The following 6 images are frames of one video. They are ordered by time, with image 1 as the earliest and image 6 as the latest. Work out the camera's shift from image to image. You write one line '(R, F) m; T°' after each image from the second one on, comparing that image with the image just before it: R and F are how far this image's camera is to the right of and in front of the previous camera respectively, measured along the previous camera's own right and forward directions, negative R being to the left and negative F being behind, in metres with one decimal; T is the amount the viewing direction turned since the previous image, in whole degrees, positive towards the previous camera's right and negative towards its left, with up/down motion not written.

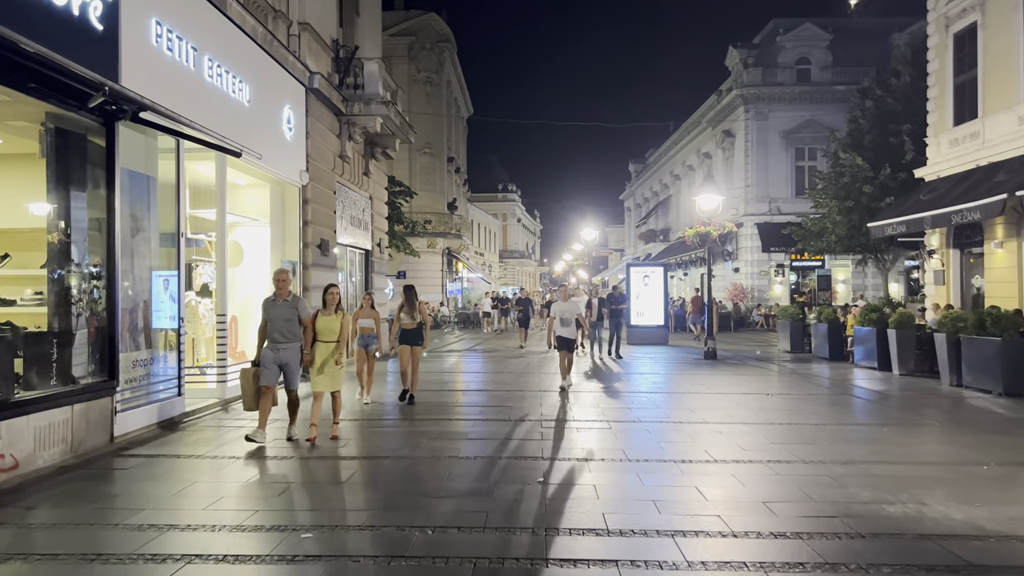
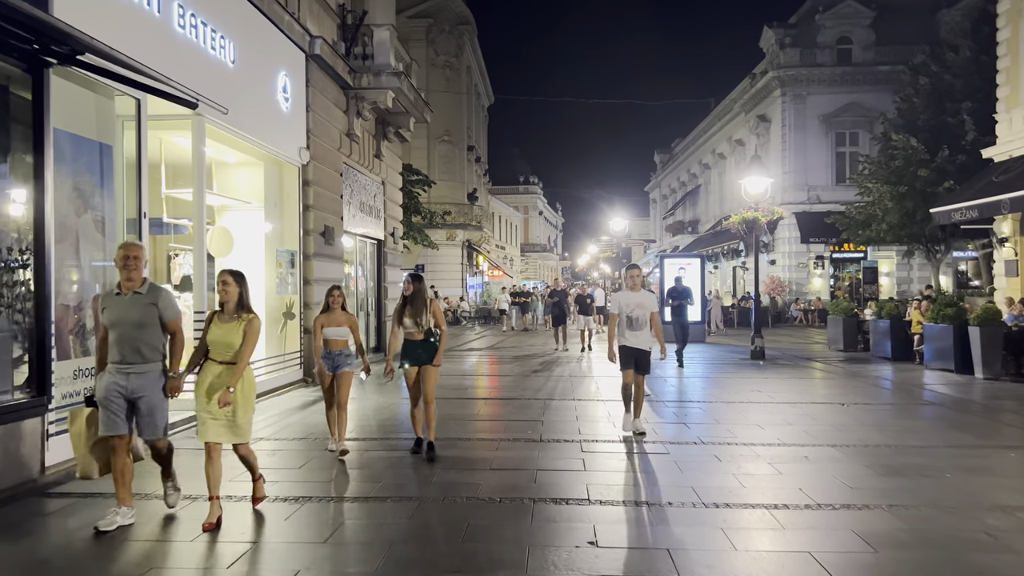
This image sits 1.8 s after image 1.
(-0.1, +1.6) m; -1°
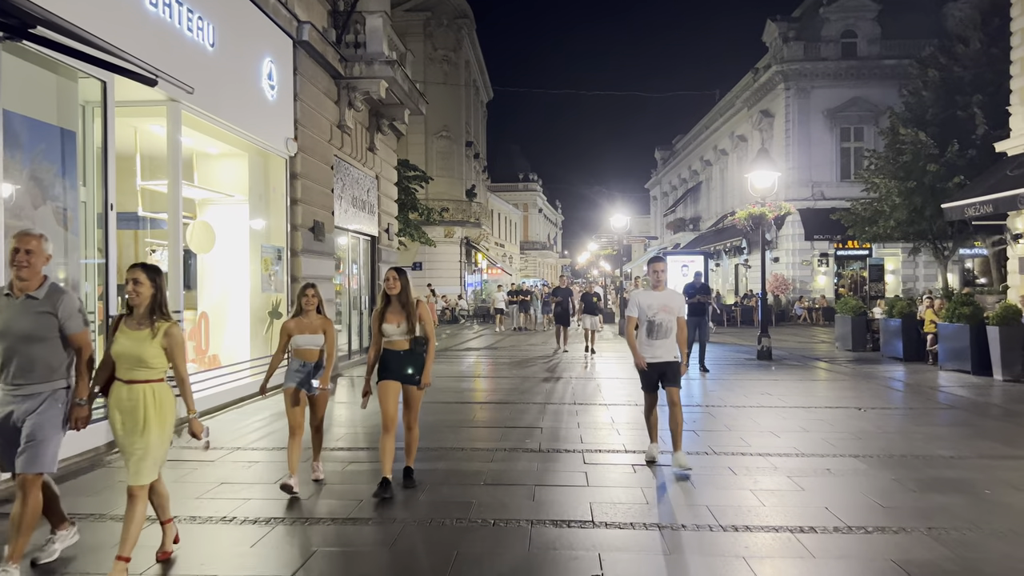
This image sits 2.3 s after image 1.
(0.0, +0.5) m; 0°
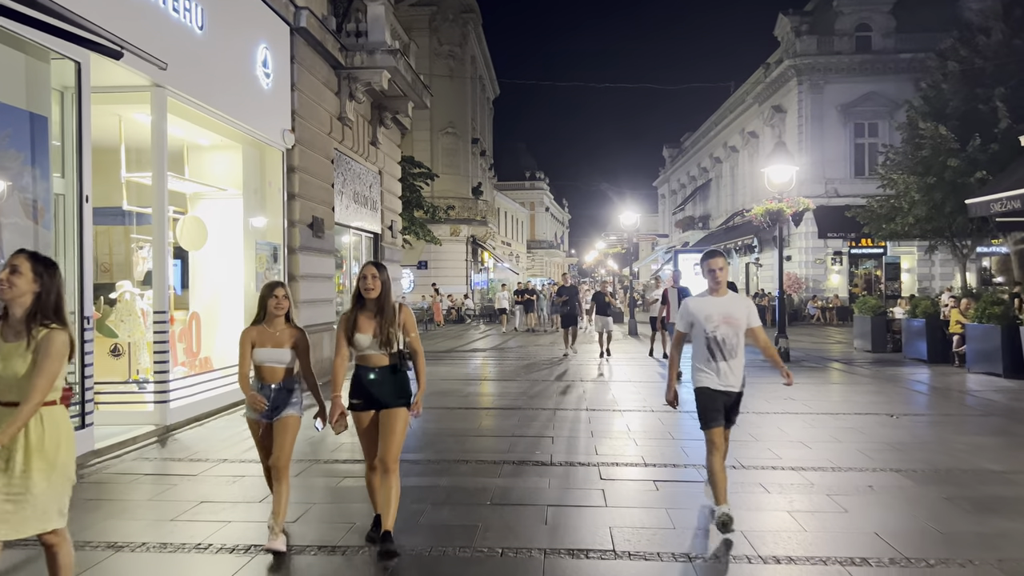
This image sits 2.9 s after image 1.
(0.0, +0.5) m; 0°
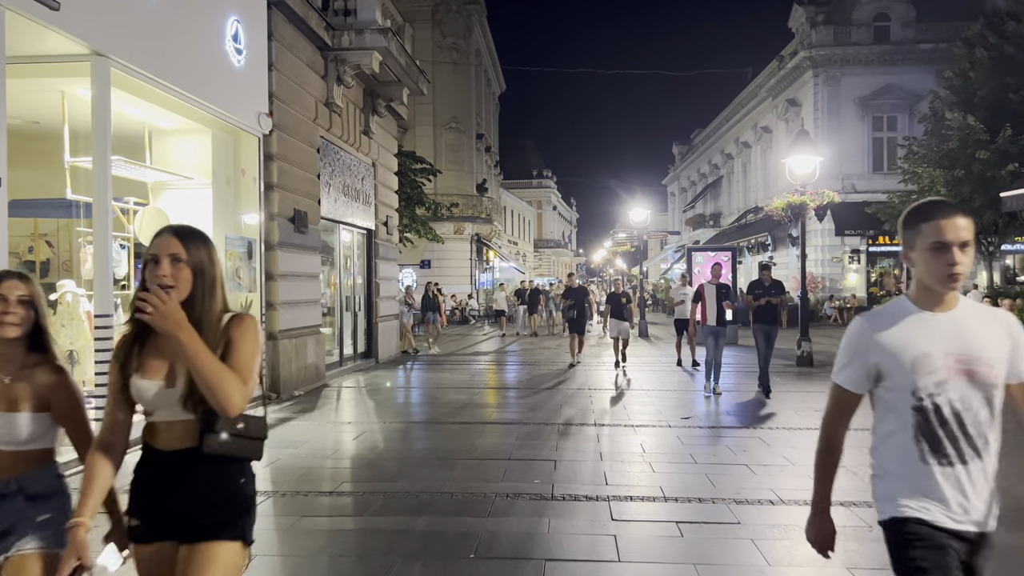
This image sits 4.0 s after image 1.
(+0.1, +1.0) m; -1°
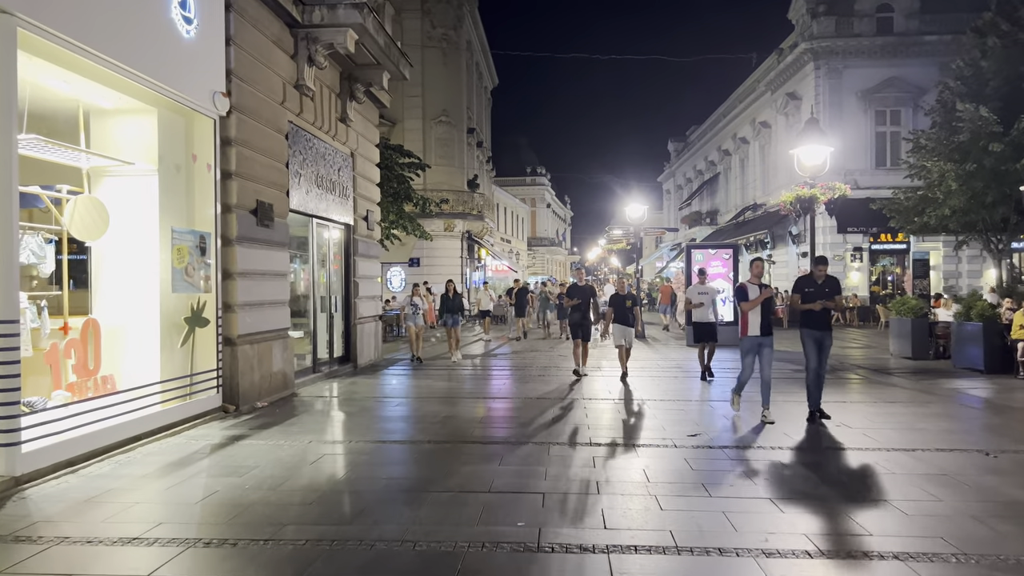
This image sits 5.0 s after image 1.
(+0.1, +1.0) m; 0°
